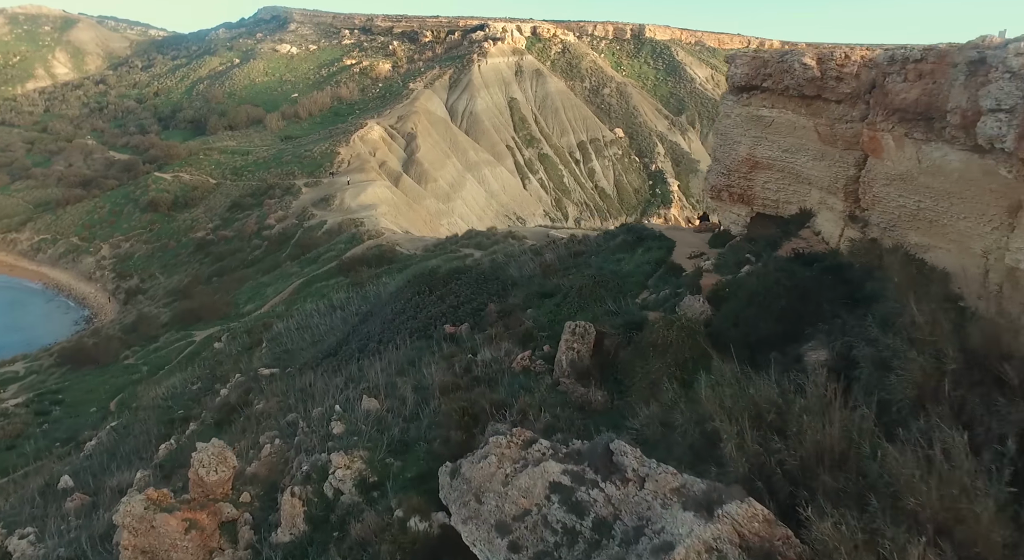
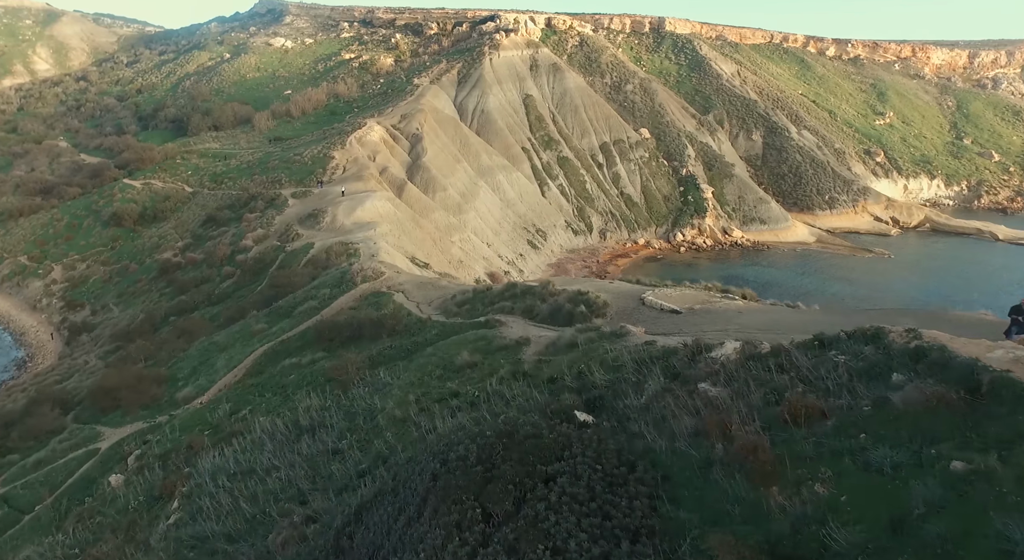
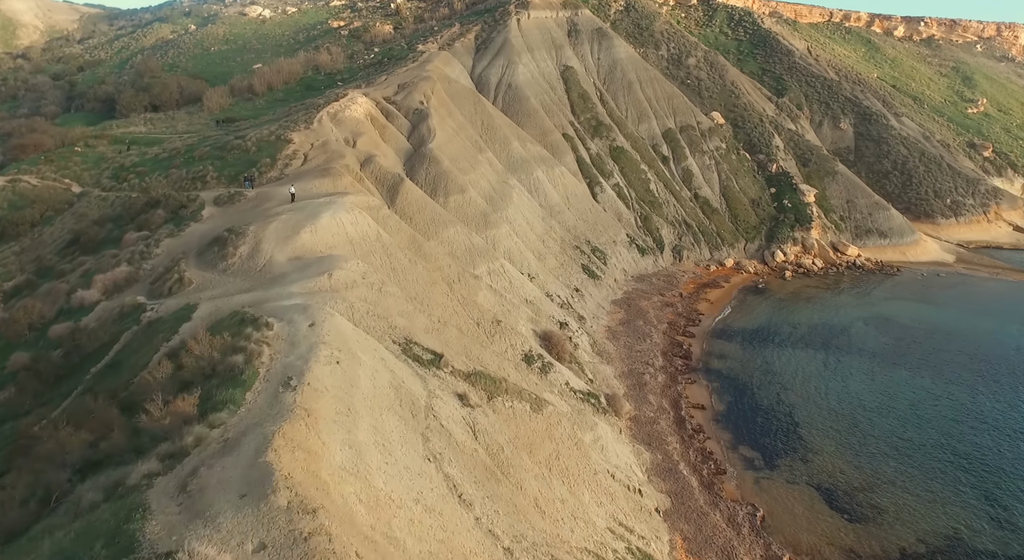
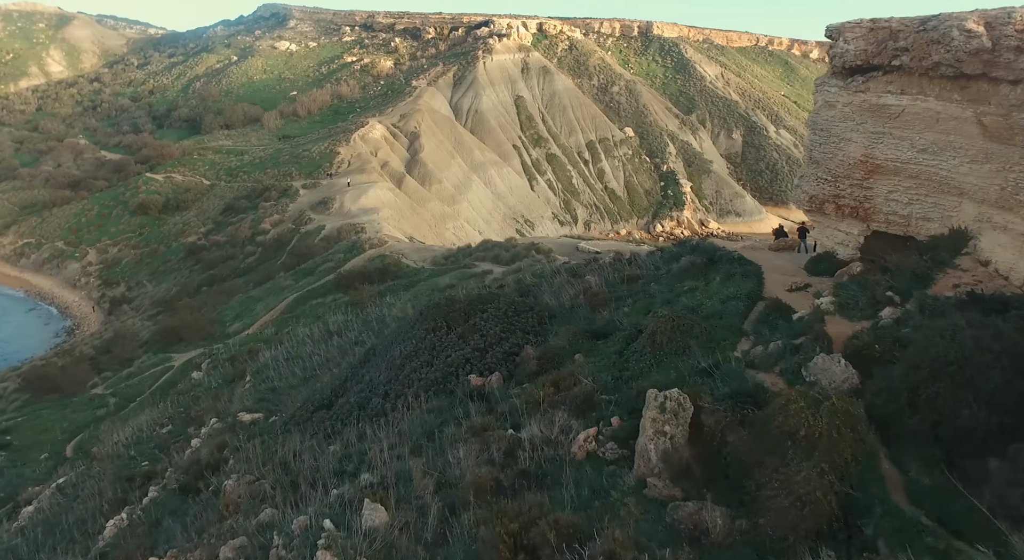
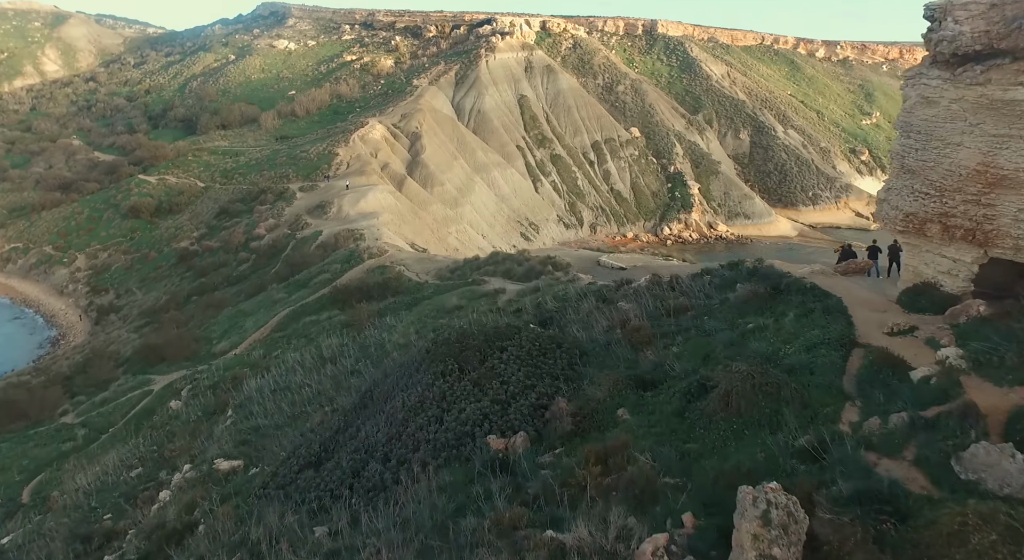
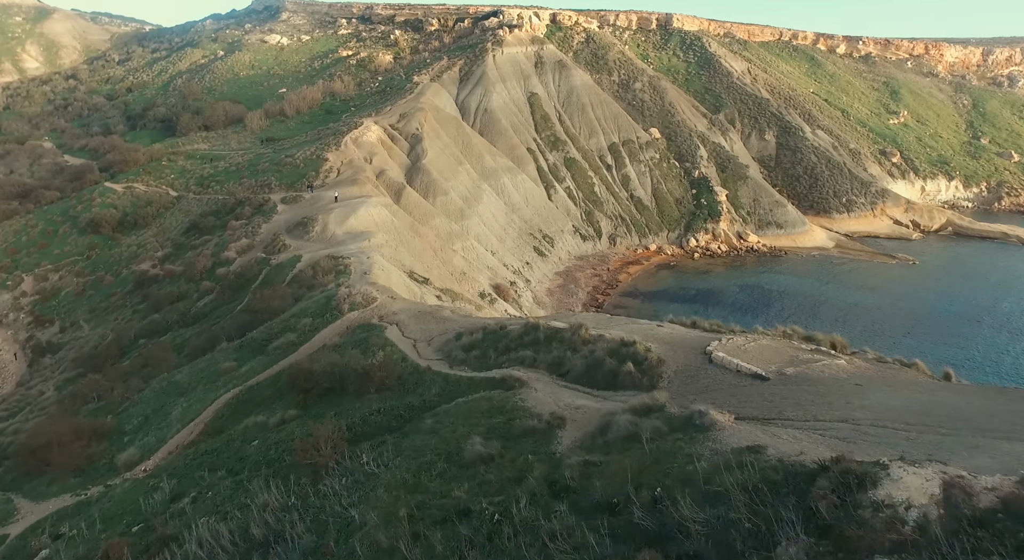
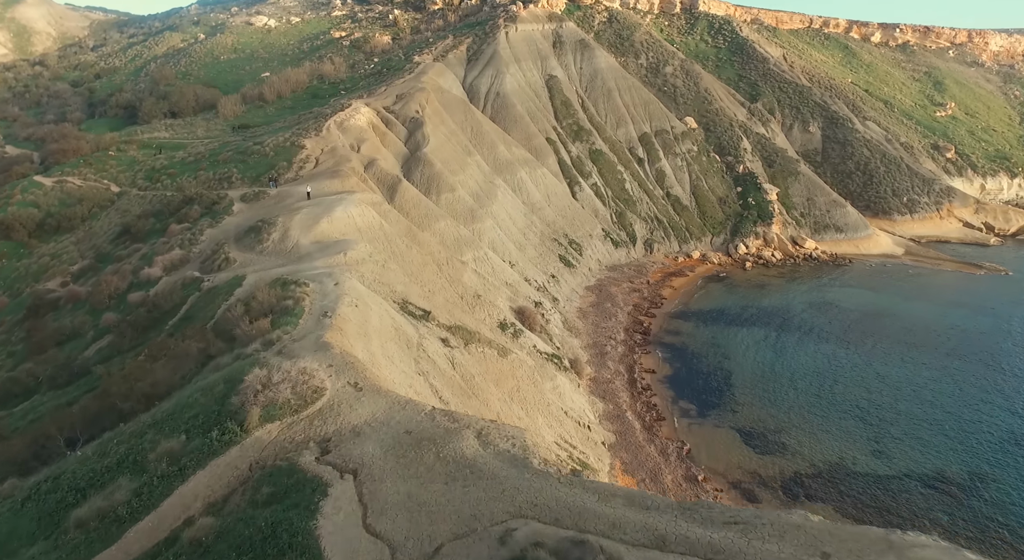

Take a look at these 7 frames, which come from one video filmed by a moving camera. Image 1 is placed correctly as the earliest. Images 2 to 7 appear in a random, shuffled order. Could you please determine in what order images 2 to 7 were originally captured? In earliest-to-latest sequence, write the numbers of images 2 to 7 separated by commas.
4, 5, 2, 6, 7, 3
